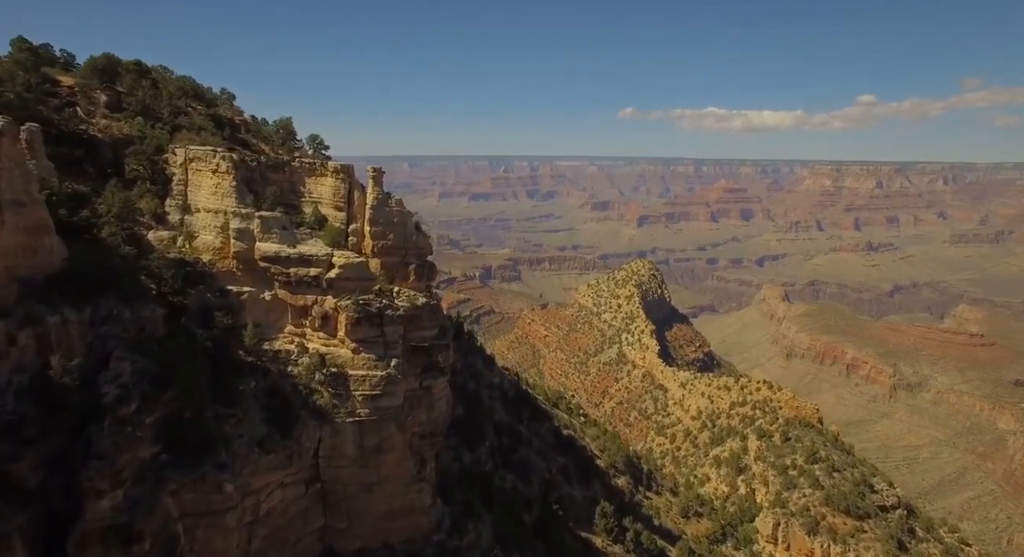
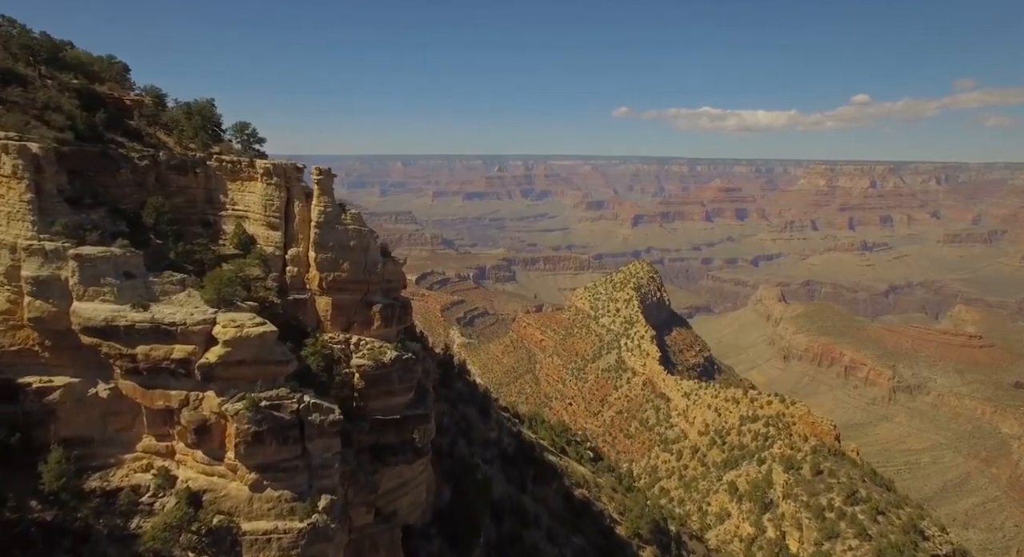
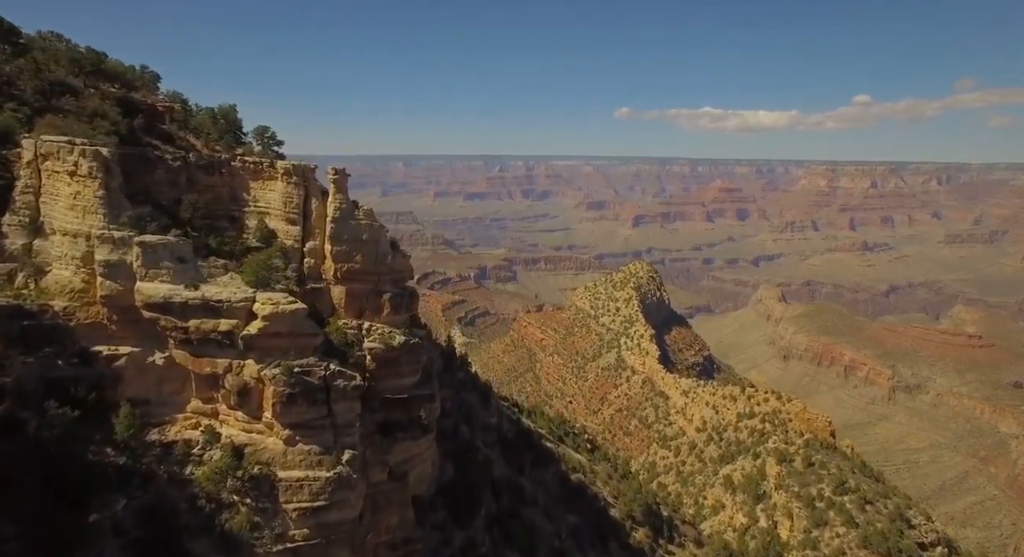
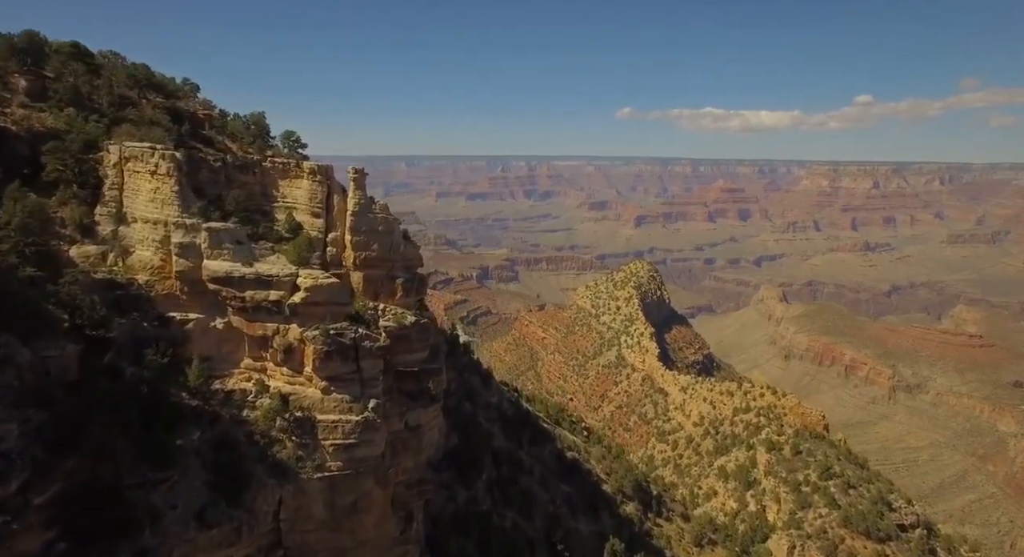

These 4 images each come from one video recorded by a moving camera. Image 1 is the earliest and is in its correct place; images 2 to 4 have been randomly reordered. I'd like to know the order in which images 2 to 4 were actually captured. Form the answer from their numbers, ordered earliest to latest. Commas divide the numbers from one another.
4, 3, 2
